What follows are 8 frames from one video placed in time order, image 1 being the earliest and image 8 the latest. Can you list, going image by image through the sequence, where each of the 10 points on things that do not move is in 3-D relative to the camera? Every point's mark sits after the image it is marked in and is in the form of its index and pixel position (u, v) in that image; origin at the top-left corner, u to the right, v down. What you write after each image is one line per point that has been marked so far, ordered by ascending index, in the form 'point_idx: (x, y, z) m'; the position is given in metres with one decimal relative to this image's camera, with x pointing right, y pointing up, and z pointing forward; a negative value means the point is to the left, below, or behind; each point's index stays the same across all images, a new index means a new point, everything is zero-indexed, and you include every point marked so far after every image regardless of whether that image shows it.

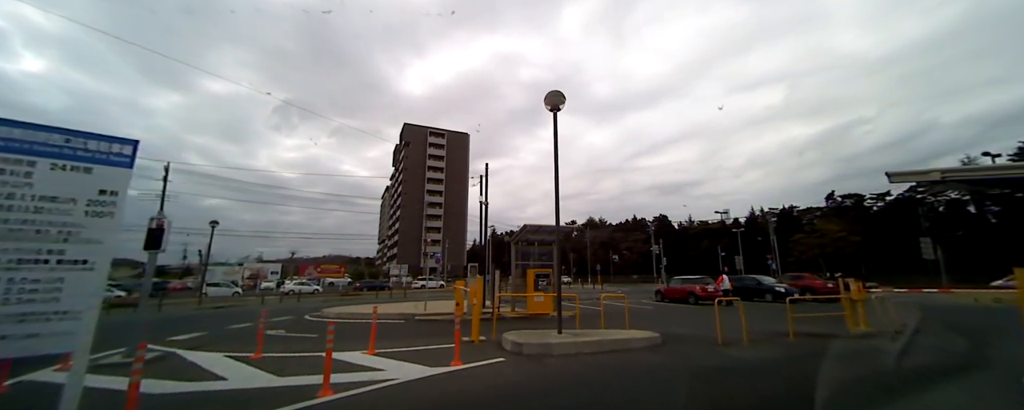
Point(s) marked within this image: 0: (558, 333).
0: (+1.3, -3.5, +9.2) m
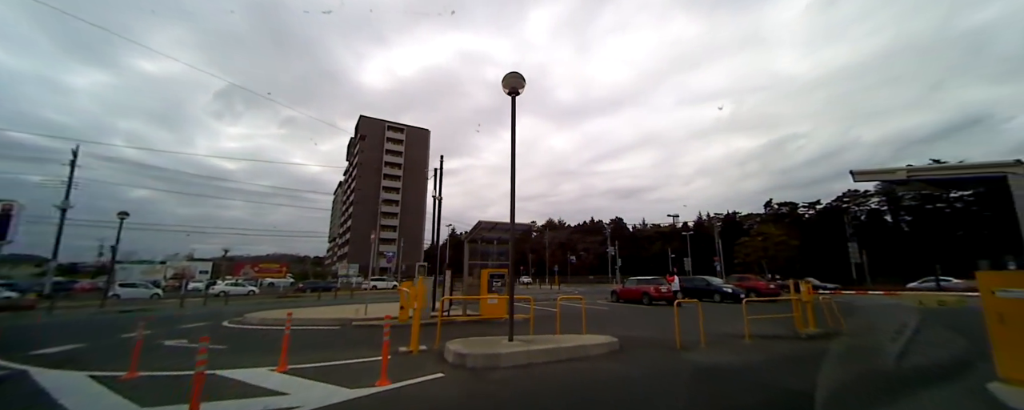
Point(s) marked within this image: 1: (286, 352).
0: (-0.1, -3.3, +8.1) m
1: (-5.2, -3.4, +7.6) m
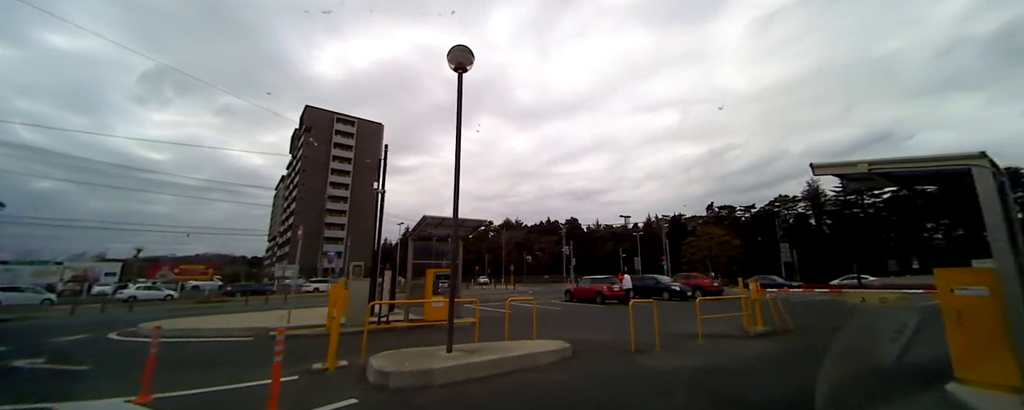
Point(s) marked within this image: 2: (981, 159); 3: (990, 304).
0: (-1.4, -3.1, +7.0) m
1: (-6.4, -3.0, +5.8) m
2: (+6.1, +0.6, +4.3) m
3: (+6.3, -1.3, +4.4) m
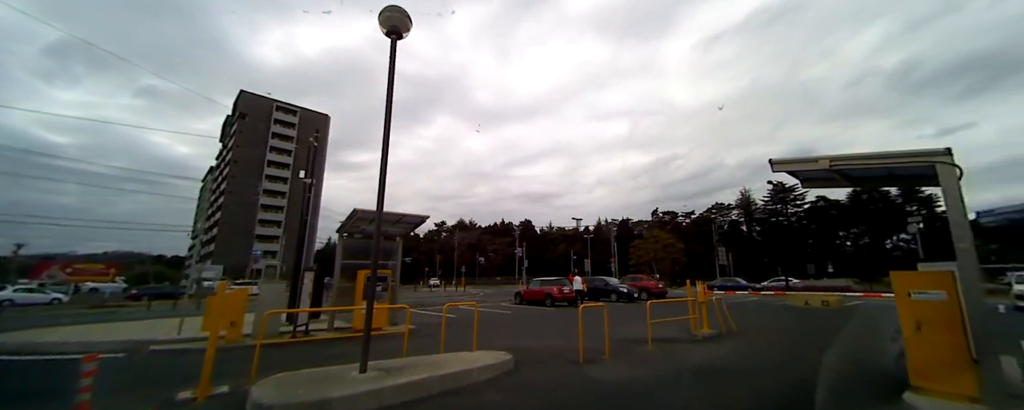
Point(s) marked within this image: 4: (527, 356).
0: (-2.6, -2.8, +5.7) m
1: (-7.4, -2.6, +3.8) m
2: (+5.3, +0.6, +4.0) m
3: (+5.4, -1.3, +4.1) m
4: (+0.4, -3.6, +7.9) m
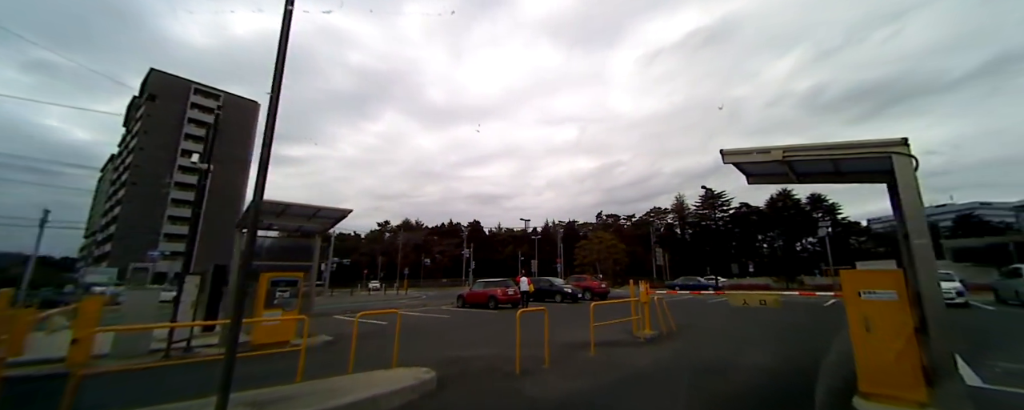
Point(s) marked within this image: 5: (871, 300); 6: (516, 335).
0: (-3.7, -2.6, +4.2) m
1: (-8.2, -2.3, +1.7) m
2: (+4.4, +0.7, +3.7) m
3: (+4.4, -1.2, +3.8) m
4: (-1.1, -3.4, +6.8) m
5: (+4.3, -1.1, +4.0) m
6: (+0.1, -3.8, +9.6) m
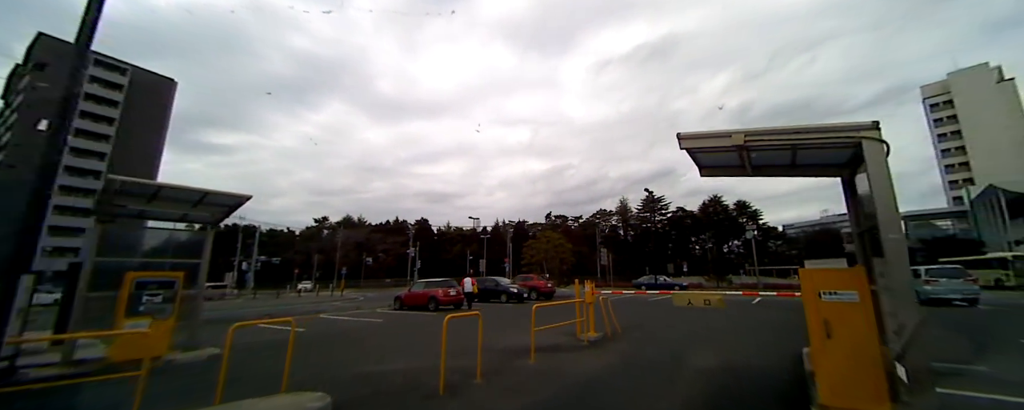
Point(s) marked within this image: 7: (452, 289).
0: (-4.5, -2.2, +2.6) m
1: (-8.6, -1.8, -0.5) m
2: (+3.6, +0.8, +3.3) m
3: (+3.6, -1.1, +3.4) m
4: (-2.4, -3.1, +5.6) m
5: (+3.5, -1.0, +3.6) m
6: (-1.6, -3.5, +8.5) m
7: (-3.4, -4.8, +19.0) m
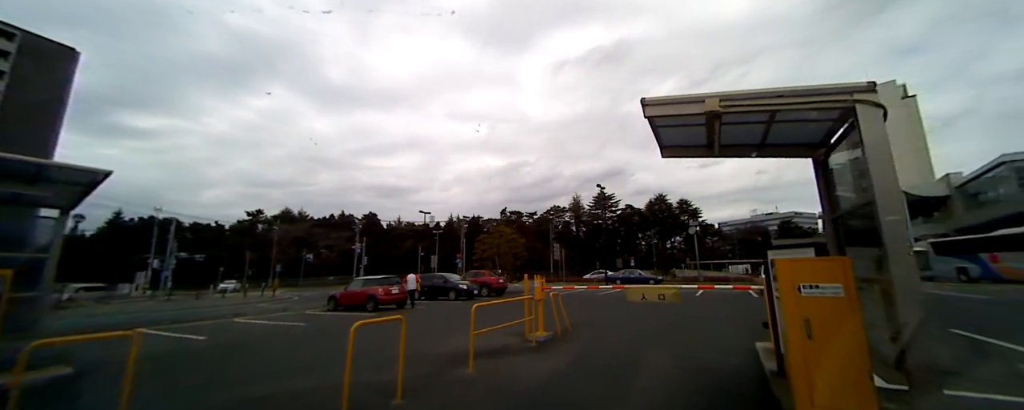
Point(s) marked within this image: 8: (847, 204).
0: (-5.0, -1.9, +1.0) m
1: (-8.6, -1.4, -2.6) m
2: (+3.0, +1.0, +2.8) m
3: (+2.9, -0.9, +2.9) m
4: (-3.3, -2.8, +4.3) m
5: (+2.8, -0.8, +3.1) m
6: (-3.0, -3.2, +7.3) m
7: (-6.1, -4.3, +17.4) m
8: (+3.8, 0.0, +3.7) m
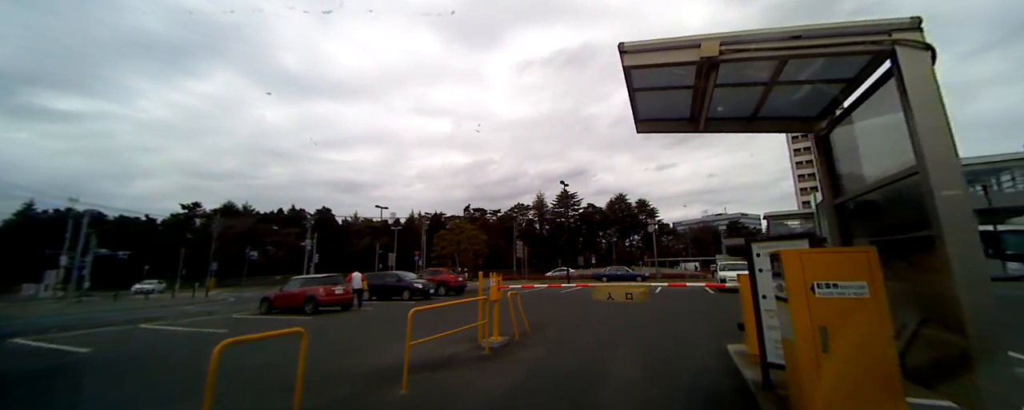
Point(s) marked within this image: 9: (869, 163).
0: (-5.3, -1.6, -0.4) m
1: (-8.5, -1.1, -4.5) m
2: (+2.6, +1.2, +2.2) m
3: (+2.5, -0.7, +2.3) m
4: (-3.9, -2.5, +2.9) m
5: (+2.3, -0.7, +2.4) m
6: (-3.9, -2.9, +6.0) m
7: (-8.1, -3.8, +15.7) m
8: (+3.2, +0.2, +3.2) m
9: (+3.1, +0.4, +2.9) m
